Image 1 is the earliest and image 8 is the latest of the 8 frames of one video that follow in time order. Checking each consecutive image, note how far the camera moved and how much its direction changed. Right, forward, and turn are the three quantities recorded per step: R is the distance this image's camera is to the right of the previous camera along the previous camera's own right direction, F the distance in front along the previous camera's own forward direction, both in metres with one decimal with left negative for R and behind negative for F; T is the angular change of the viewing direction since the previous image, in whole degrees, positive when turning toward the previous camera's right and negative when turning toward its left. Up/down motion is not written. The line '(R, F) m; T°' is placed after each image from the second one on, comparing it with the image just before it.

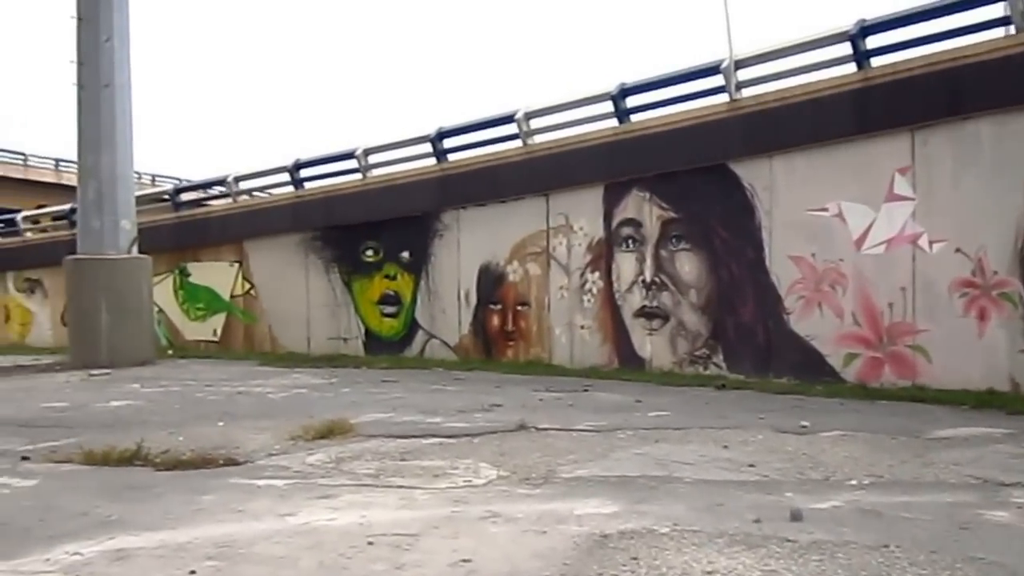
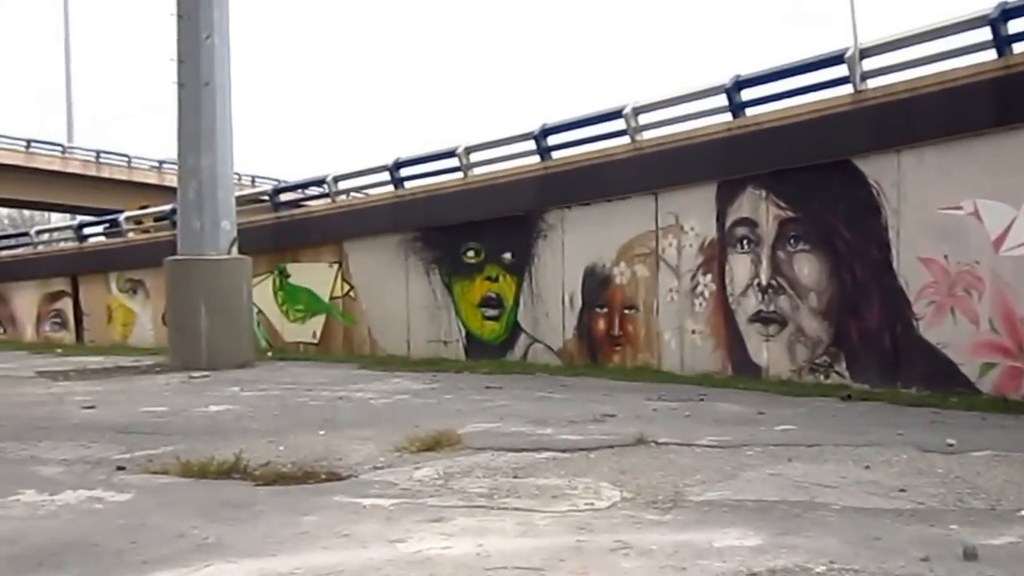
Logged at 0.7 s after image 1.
(-0.2, +0.6) m; -4°
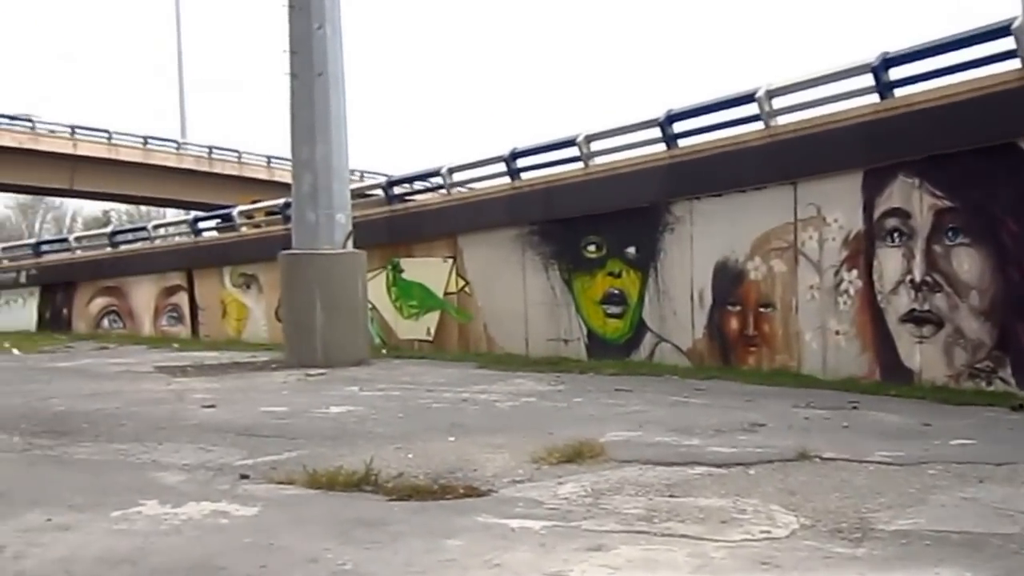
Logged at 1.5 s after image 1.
(-0.3, +0.7) m; -5°
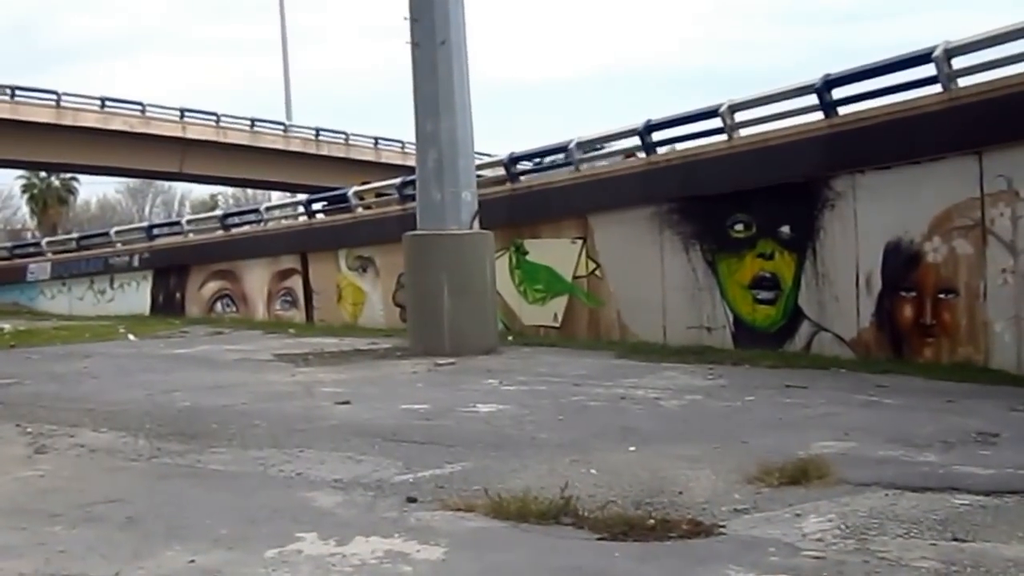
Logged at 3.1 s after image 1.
(-0.7, +1.3) m; -4°
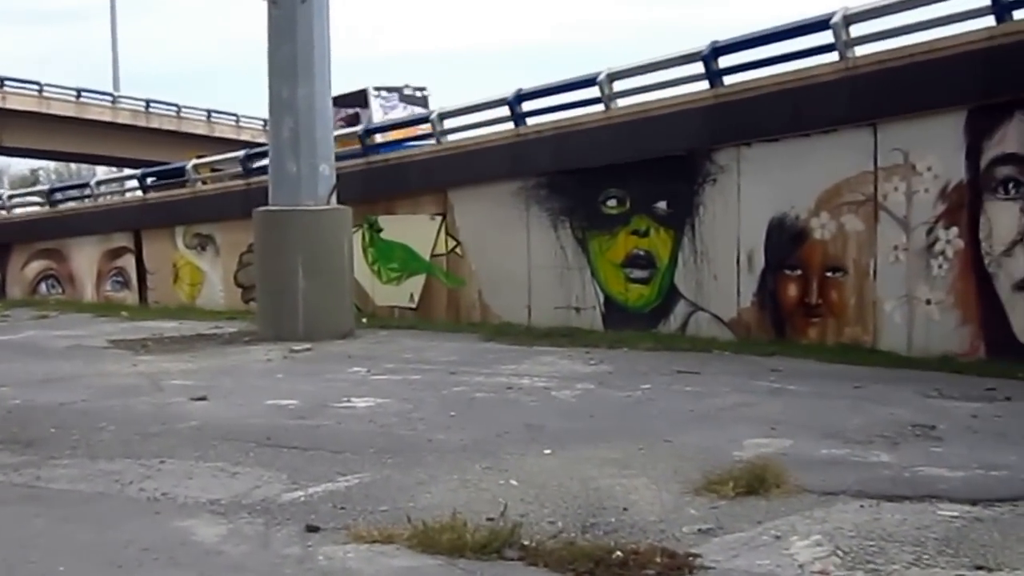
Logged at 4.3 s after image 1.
(-0.4, +1.1) m; +8°
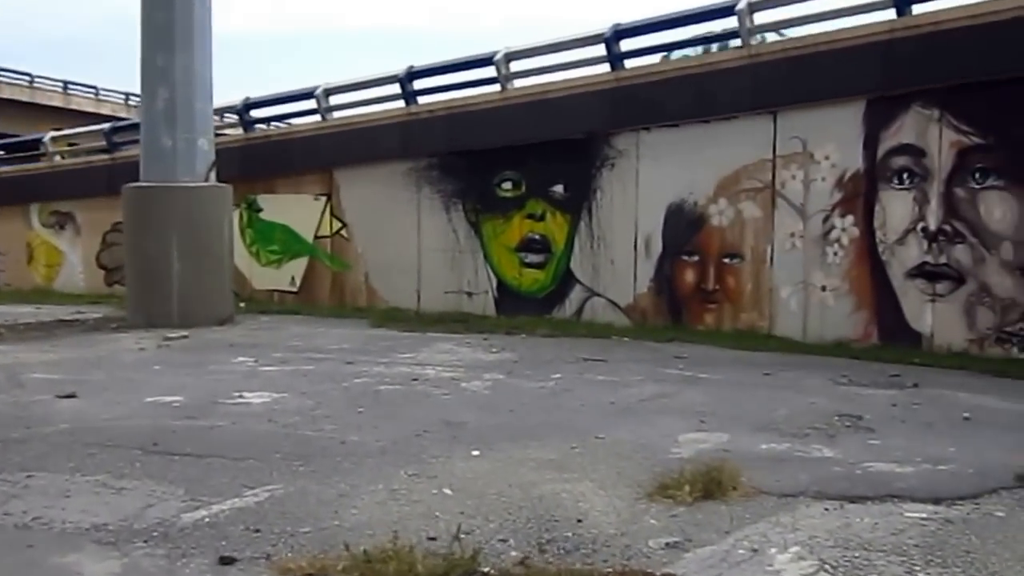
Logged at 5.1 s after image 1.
(-0.4, +0.5) m; +6°
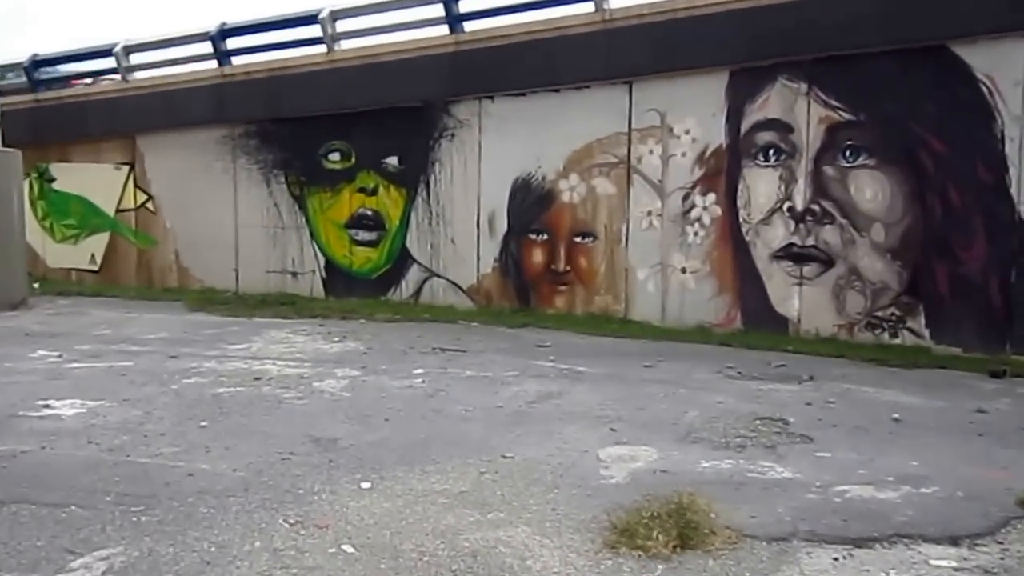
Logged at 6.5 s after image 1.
(-0.5, +1.3) m; +9°
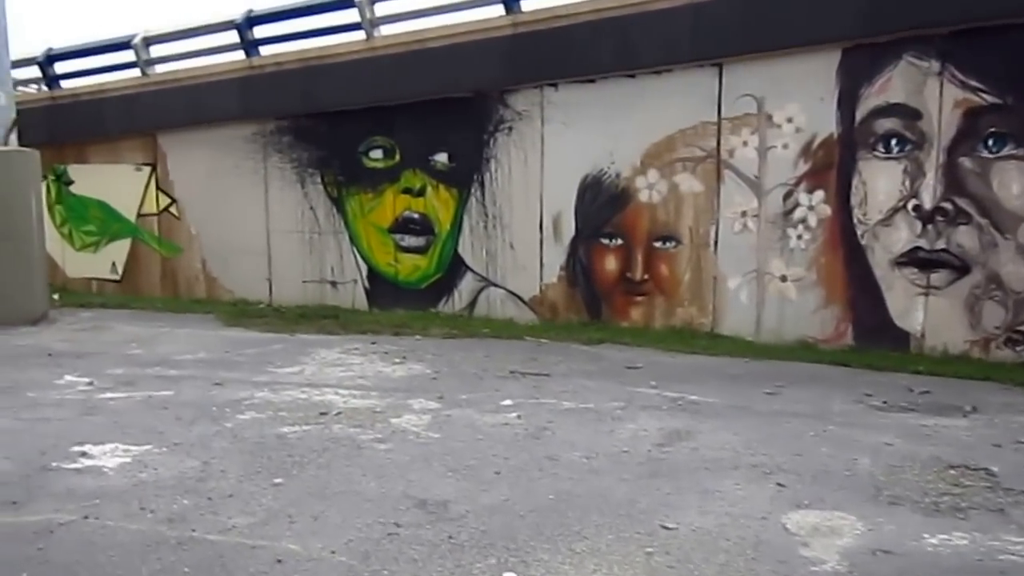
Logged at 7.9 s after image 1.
(-0.6, +1.4) m; -1°
